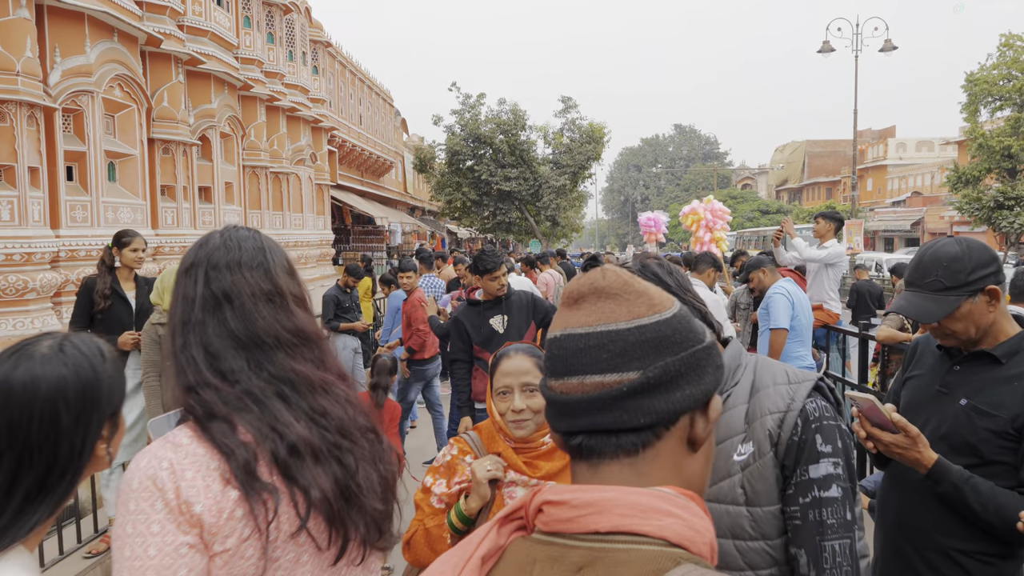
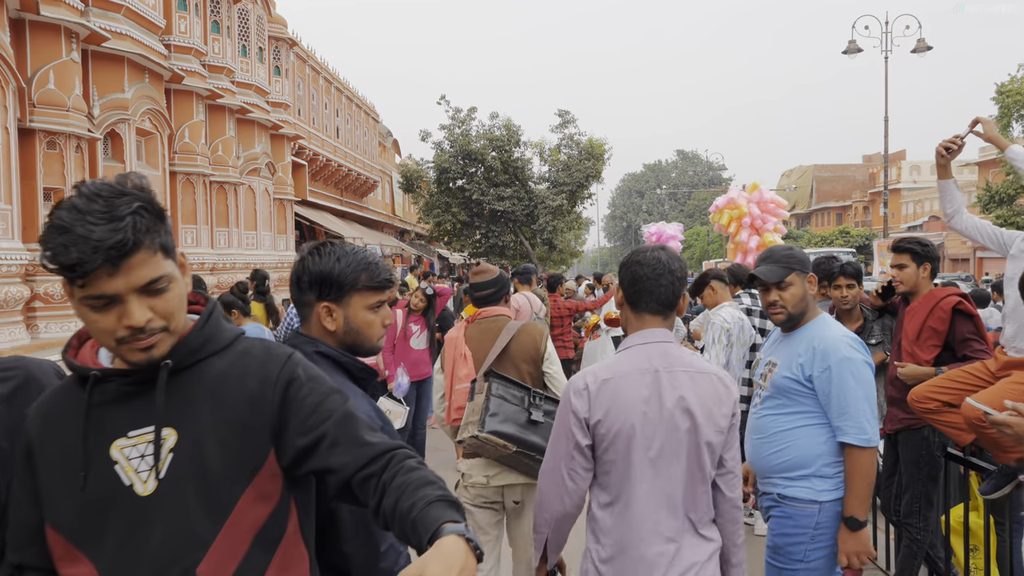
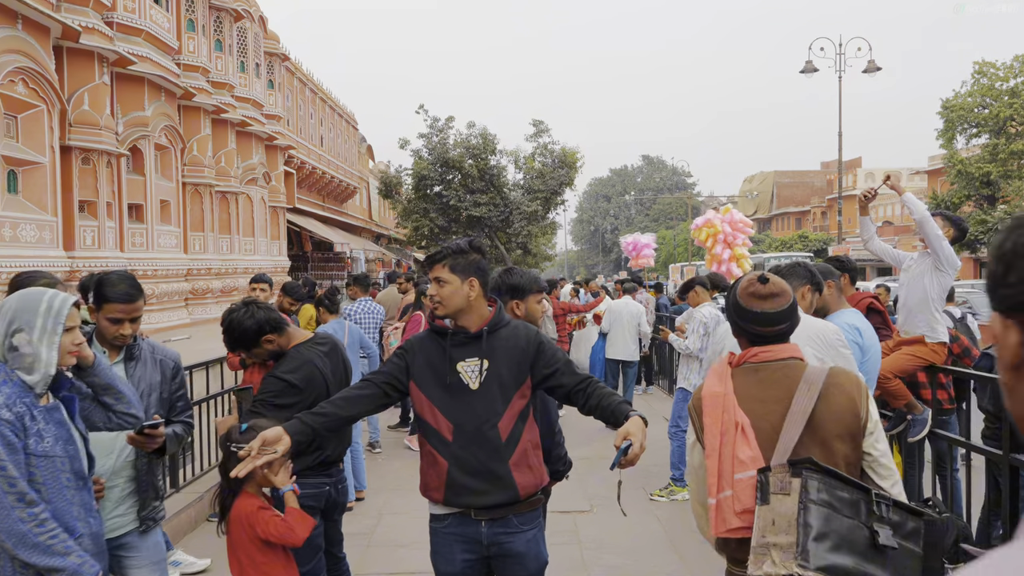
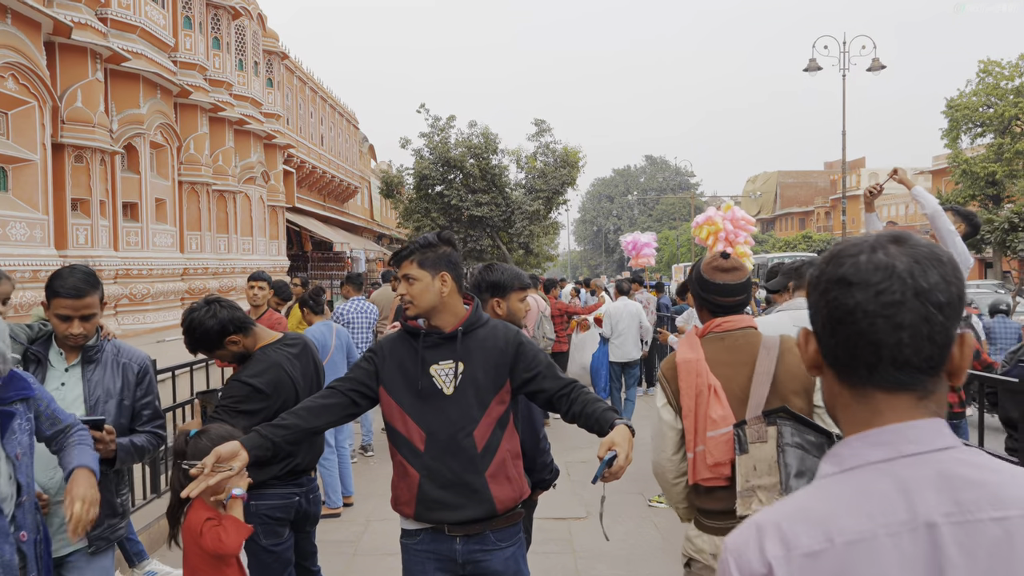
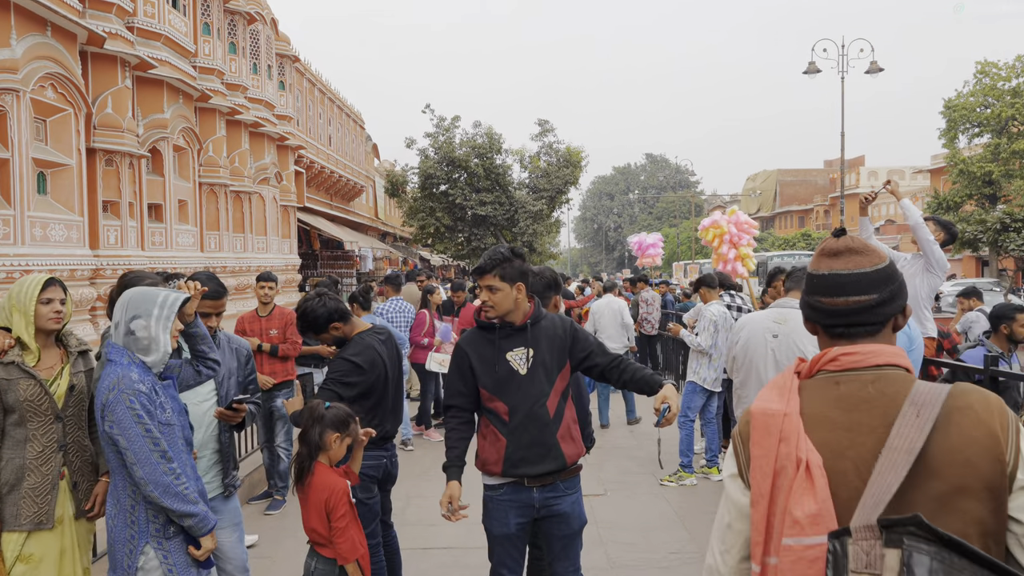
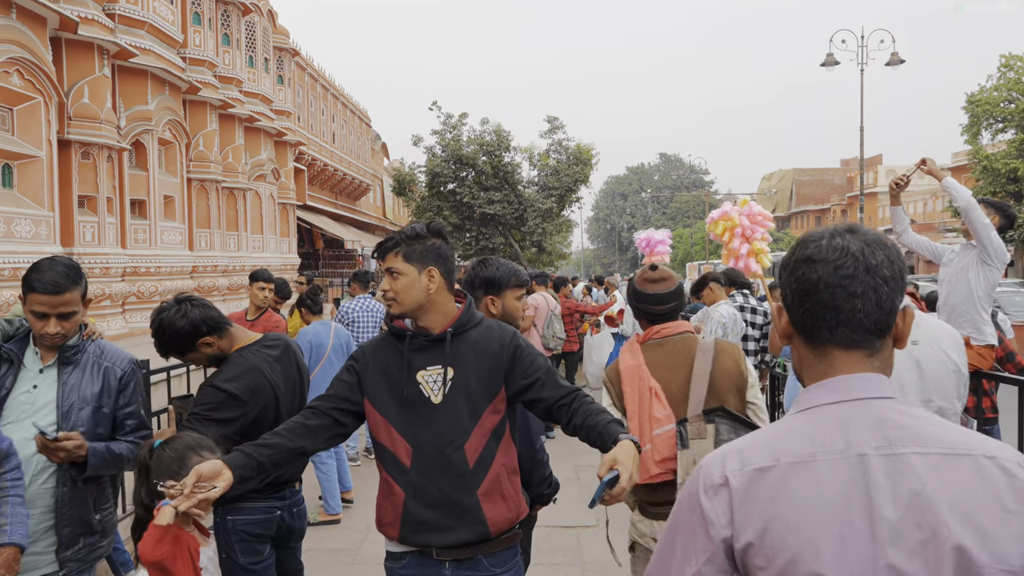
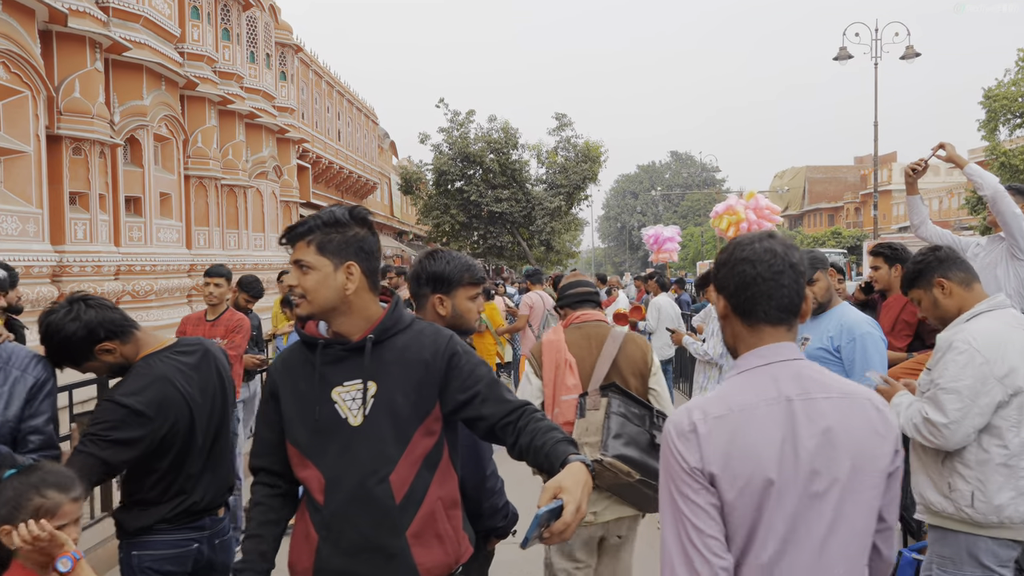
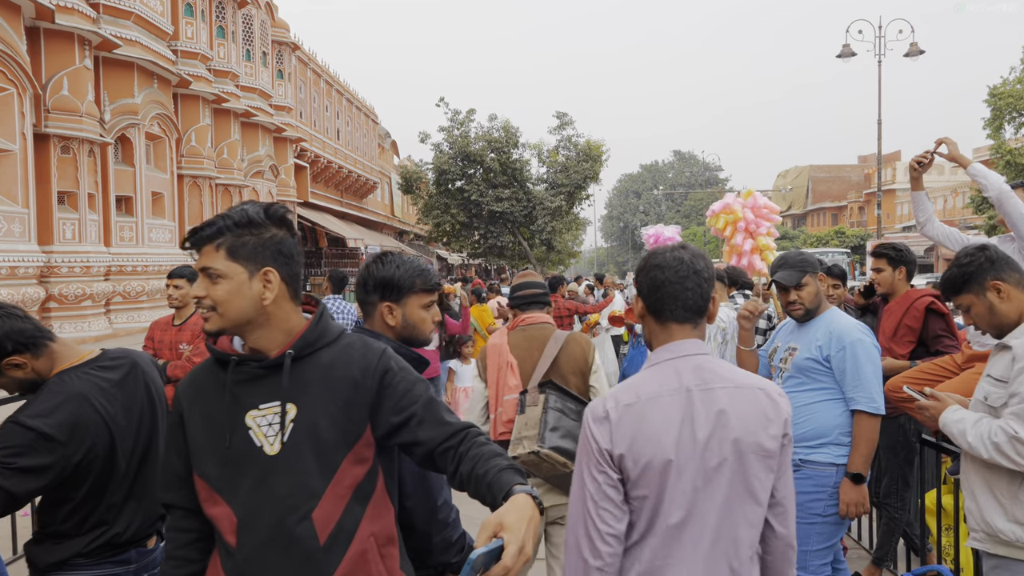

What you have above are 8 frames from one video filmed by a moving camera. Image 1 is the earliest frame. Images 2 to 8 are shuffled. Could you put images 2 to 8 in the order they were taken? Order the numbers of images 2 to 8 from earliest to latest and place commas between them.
5, 3, 4, 6, 7, 8, 2
